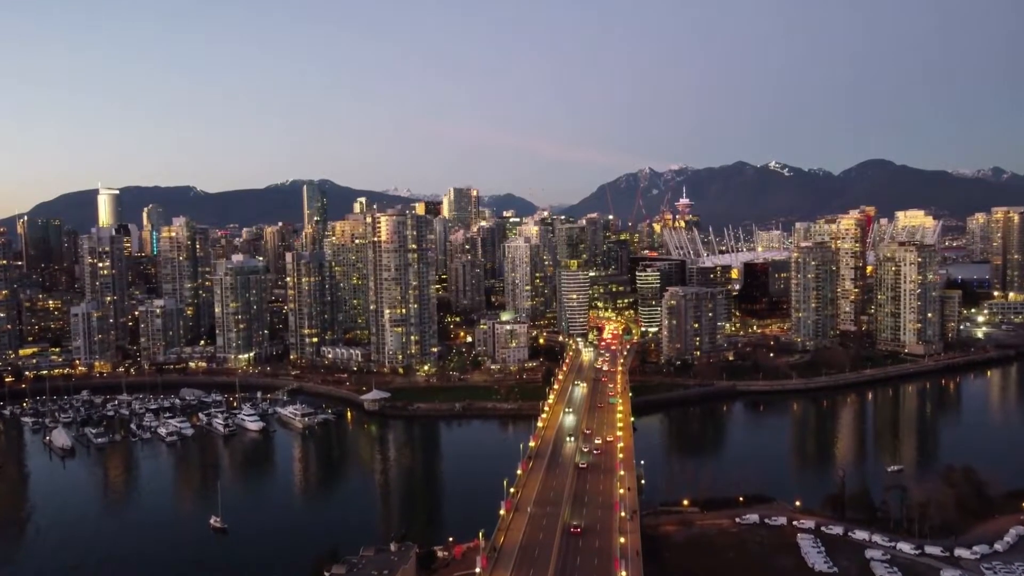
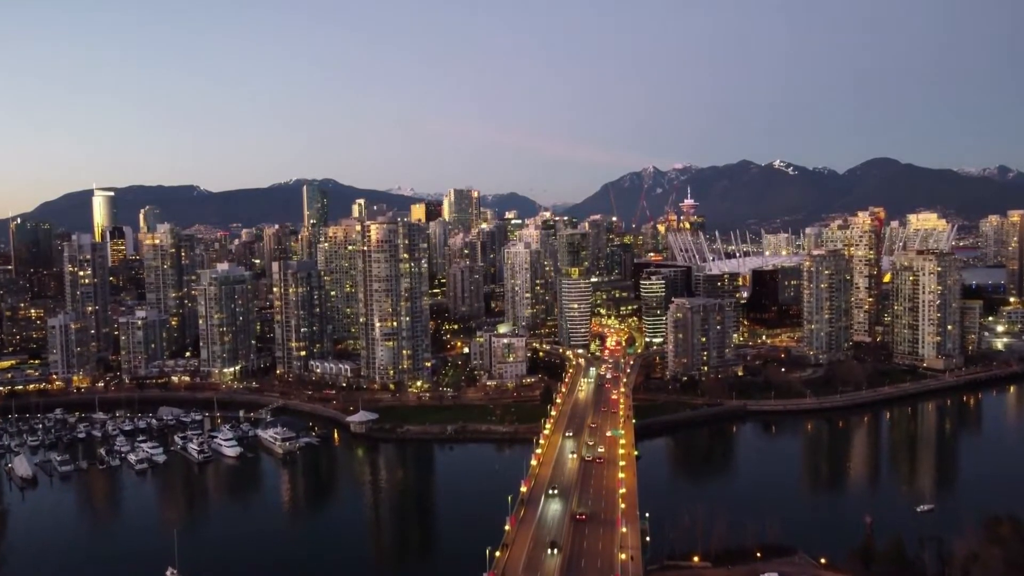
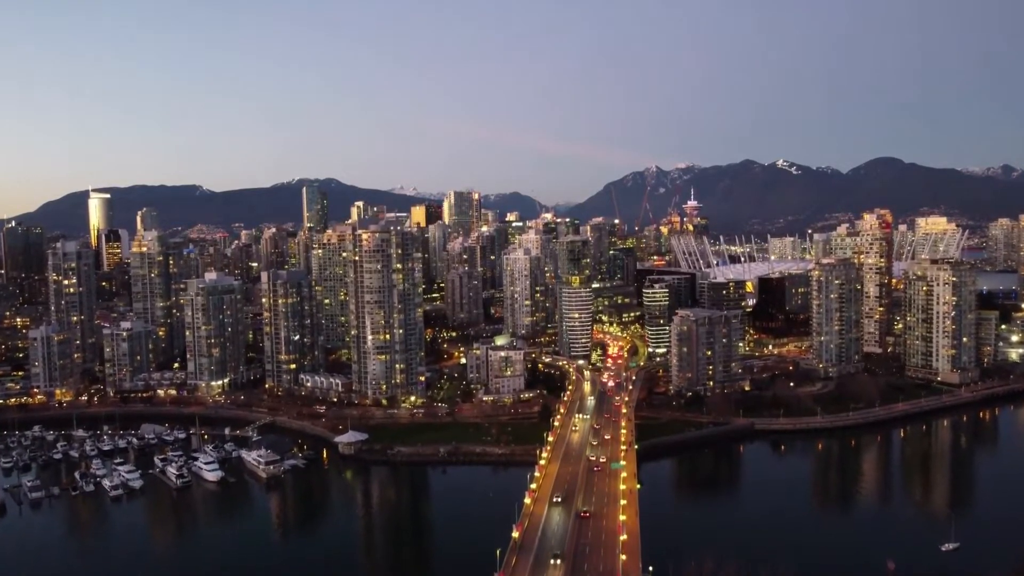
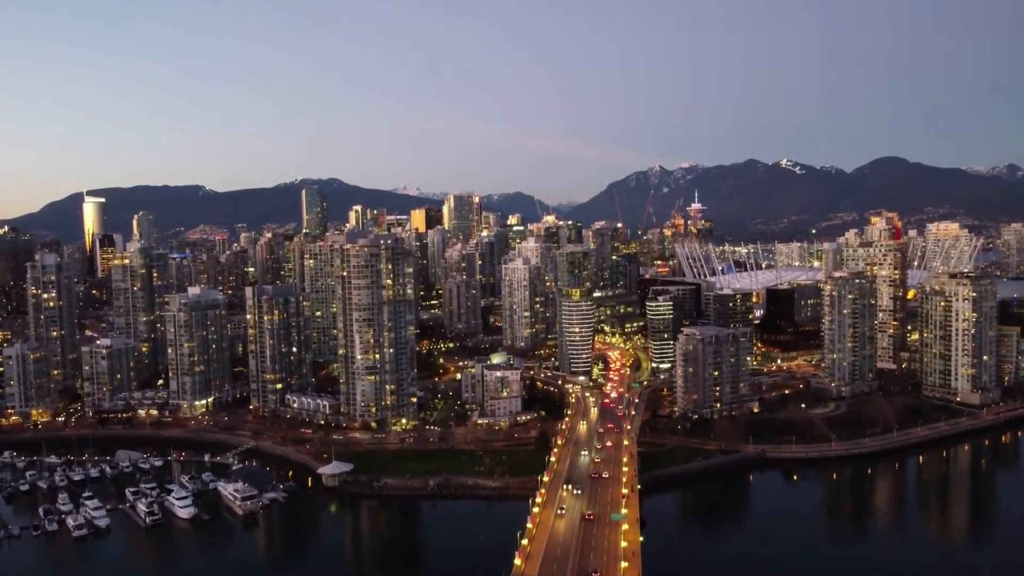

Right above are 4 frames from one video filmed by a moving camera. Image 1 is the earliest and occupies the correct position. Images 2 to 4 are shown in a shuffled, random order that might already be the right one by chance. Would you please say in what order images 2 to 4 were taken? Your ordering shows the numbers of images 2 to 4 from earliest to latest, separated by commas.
2, 3, 4
